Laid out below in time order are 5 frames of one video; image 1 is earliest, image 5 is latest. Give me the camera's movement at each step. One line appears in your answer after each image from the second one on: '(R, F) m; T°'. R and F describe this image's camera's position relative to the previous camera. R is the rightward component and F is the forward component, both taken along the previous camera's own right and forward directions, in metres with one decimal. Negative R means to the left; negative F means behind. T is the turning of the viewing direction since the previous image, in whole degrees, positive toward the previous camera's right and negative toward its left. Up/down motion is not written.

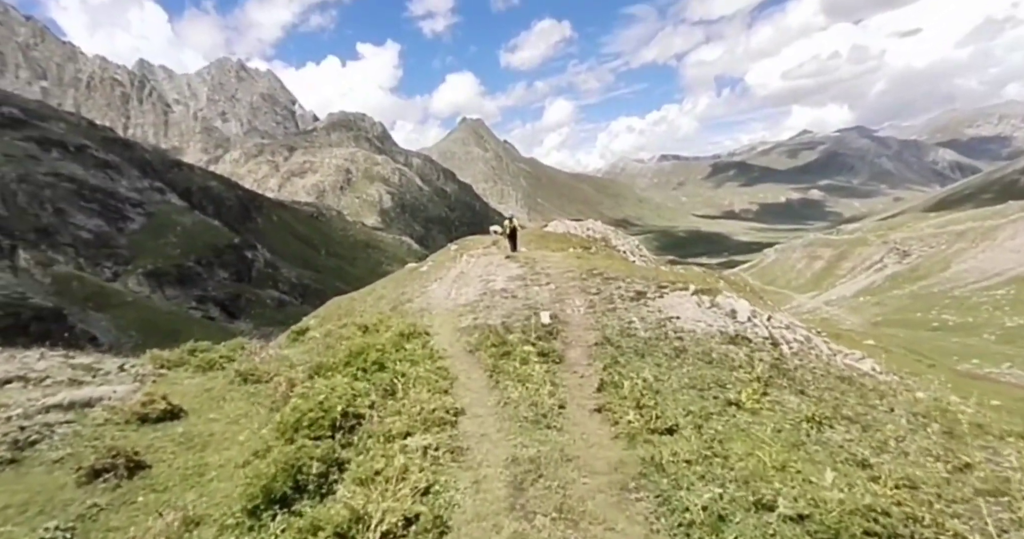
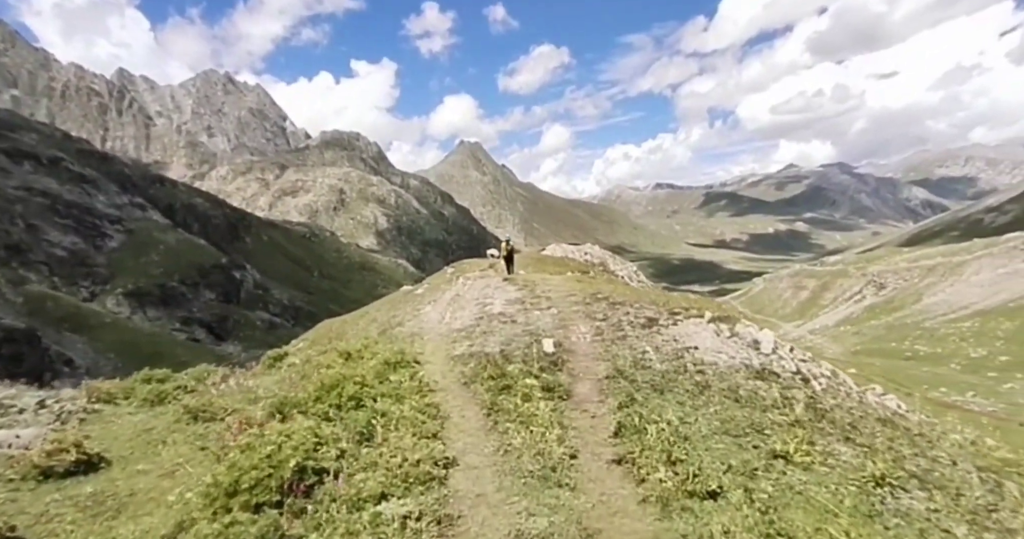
(-0.2, +2.4) m; 0°
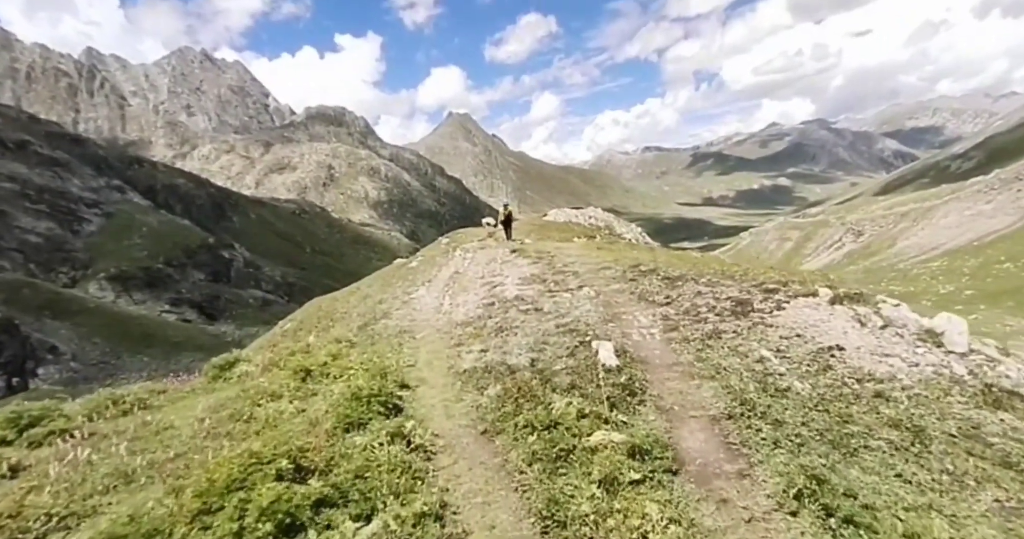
(-1.0, +8.2) m; 0°
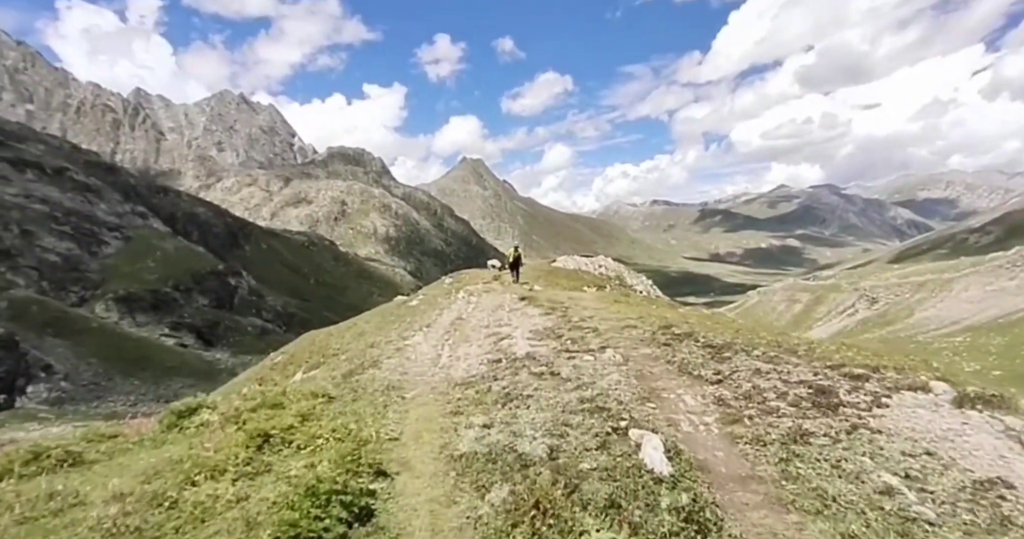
(-0.5, +3.8) m; -1°
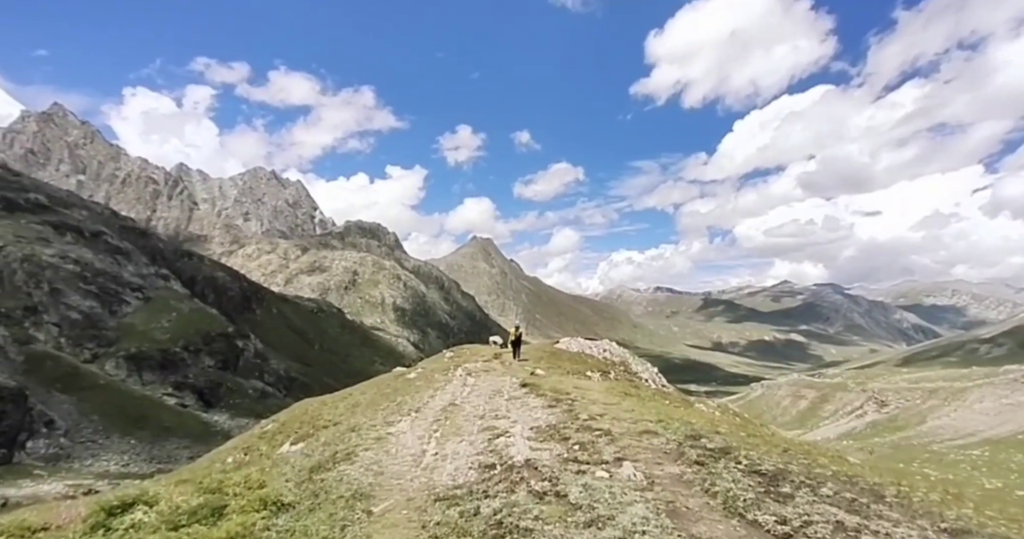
(-0.1, +3.5) m; -1°
